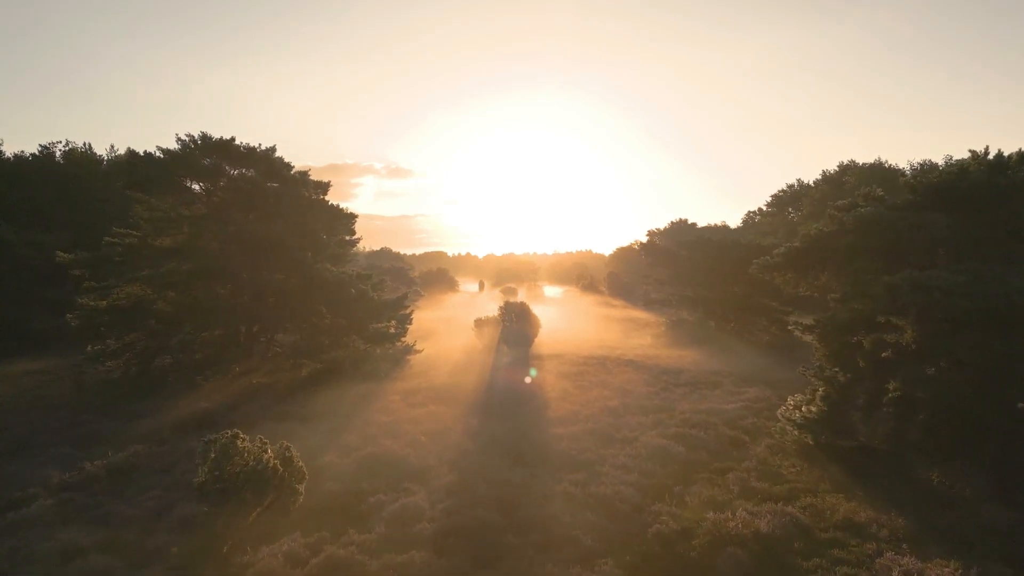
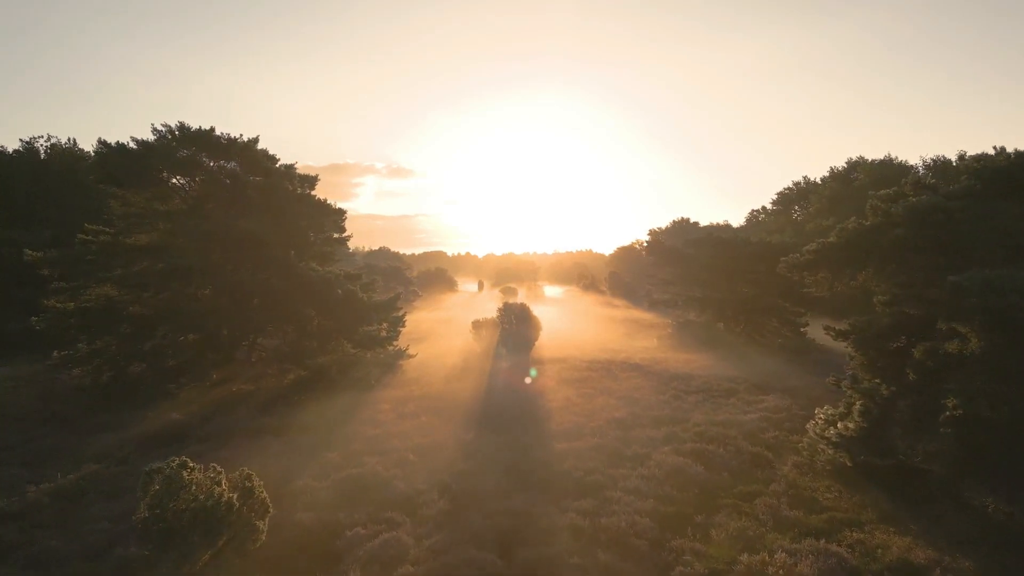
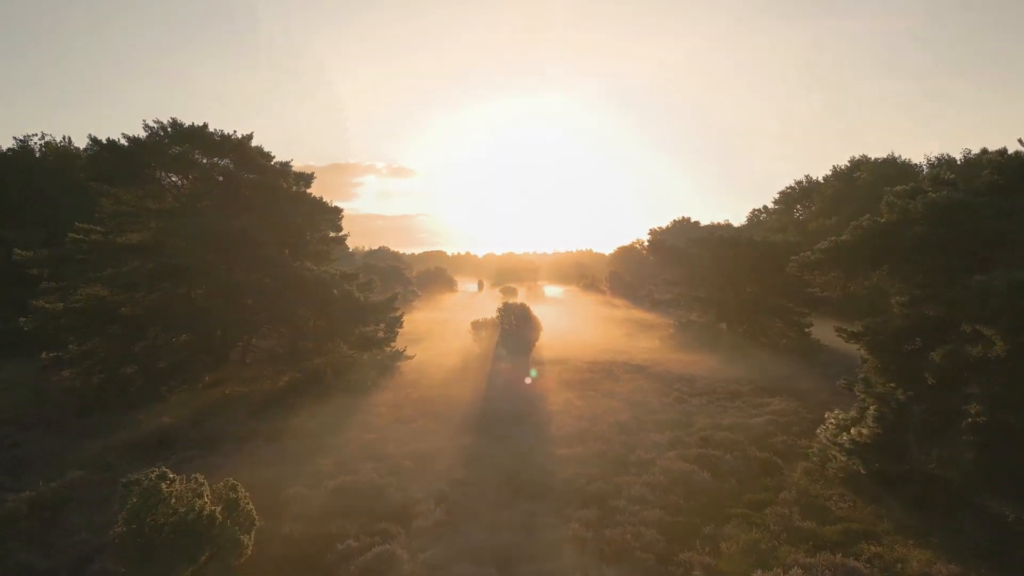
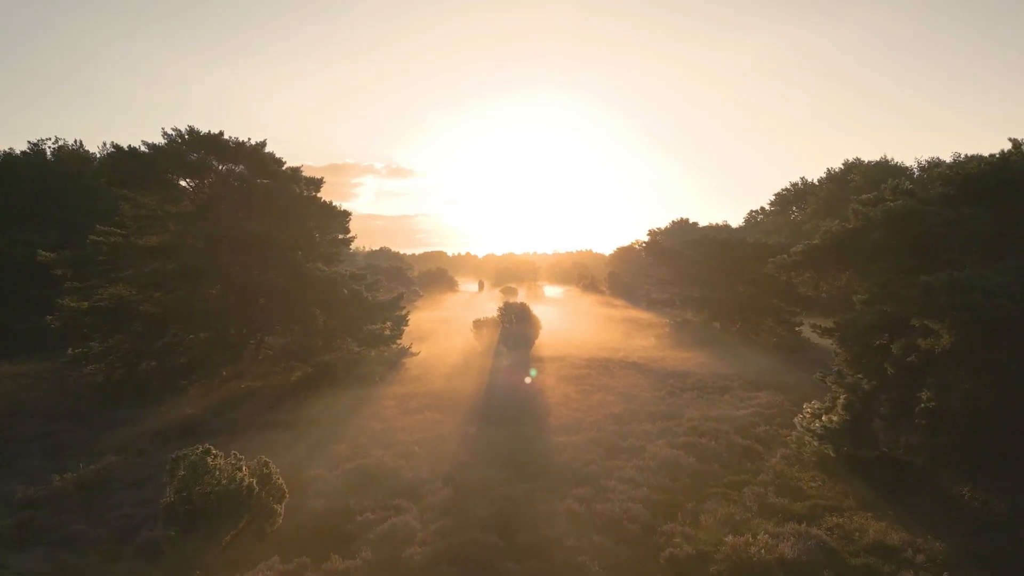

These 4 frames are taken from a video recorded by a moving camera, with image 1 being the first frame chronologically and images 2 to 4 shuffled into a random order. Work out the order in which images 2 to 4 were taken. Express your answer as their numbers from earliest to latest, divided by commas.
4, 2, 3
